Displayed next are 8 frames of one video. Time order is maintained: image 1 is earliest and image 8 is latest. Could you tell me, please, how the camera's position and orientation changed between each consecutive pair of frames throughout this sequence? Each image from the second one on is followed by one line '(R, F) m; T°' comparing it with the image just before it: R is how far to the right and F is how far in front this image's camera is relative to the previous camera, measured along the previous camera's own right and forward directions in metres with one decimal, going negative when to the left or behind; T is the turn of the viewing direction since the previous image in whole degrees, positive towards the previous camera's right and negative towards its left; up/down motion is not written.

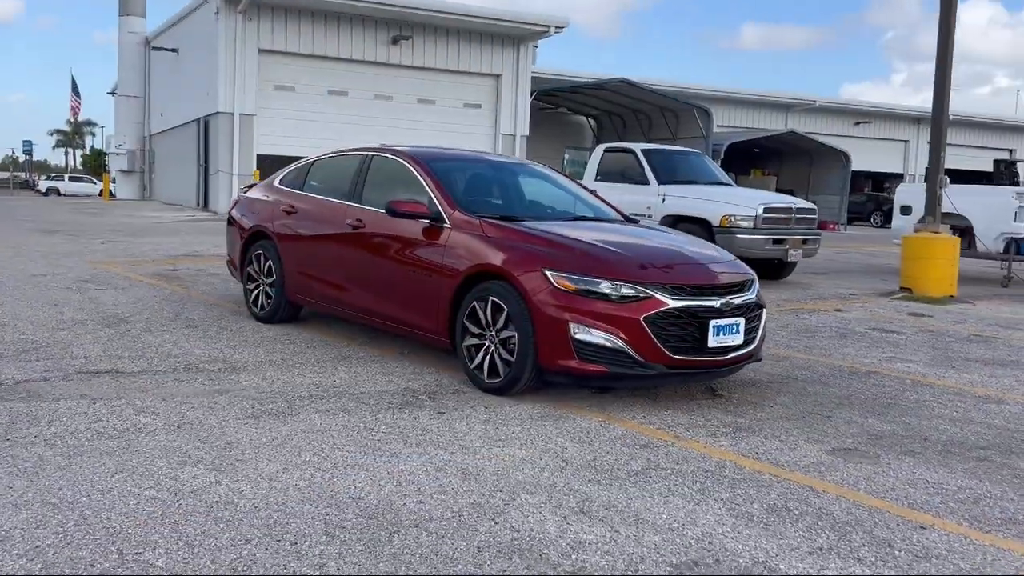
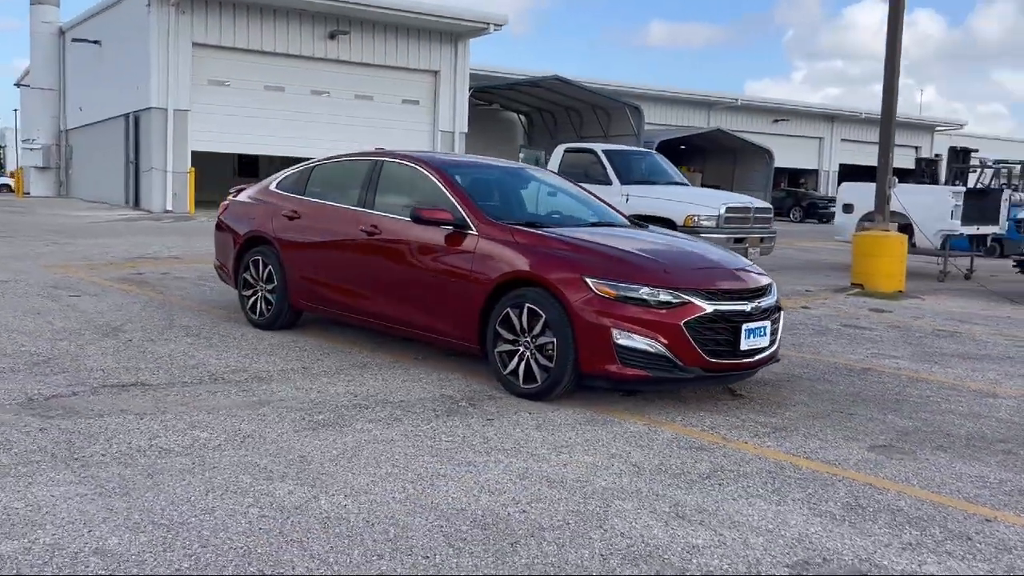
(-0.8, -0.1) m; +5°
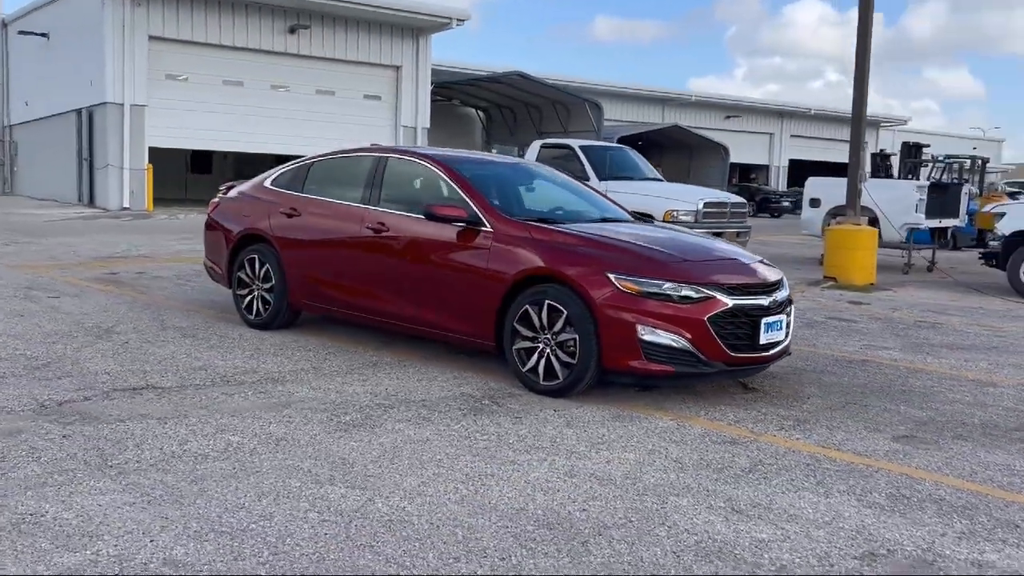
(-0.5, 0.0) m; +3°
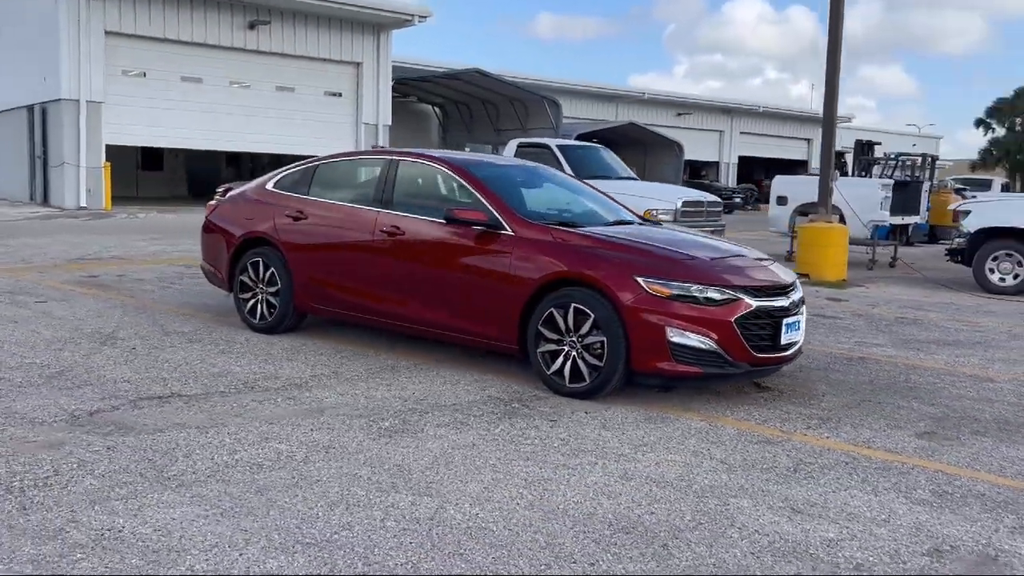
(-0.5, 0.0) m; +3°
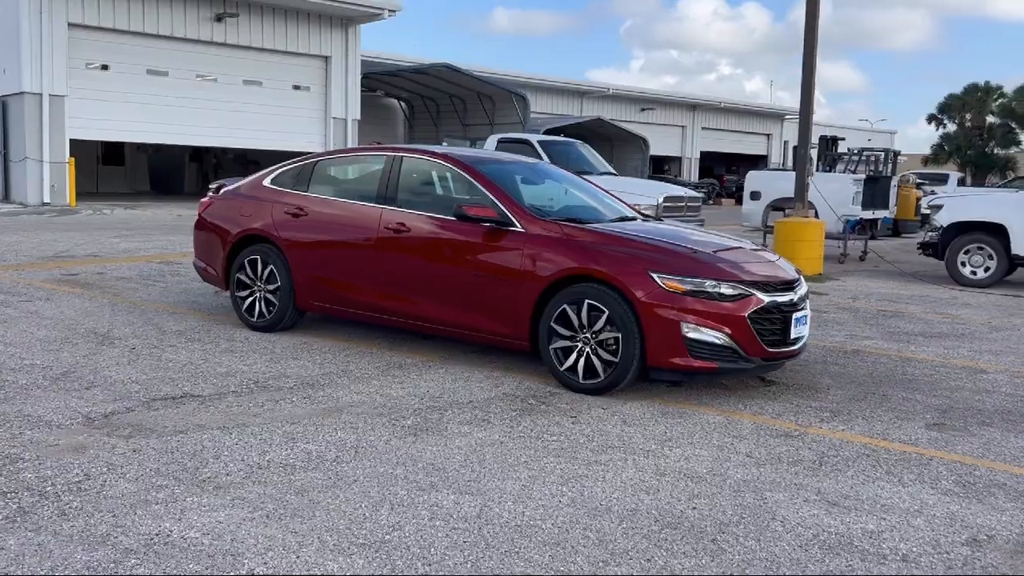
(-0.4, 0.0) m; +3°
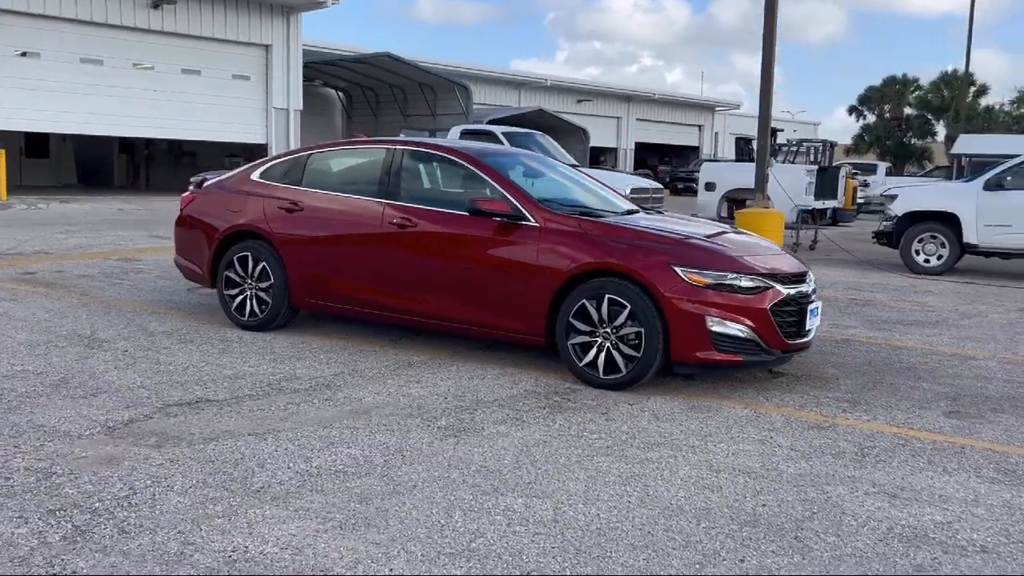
(-0.6, +0.1) m; +4°
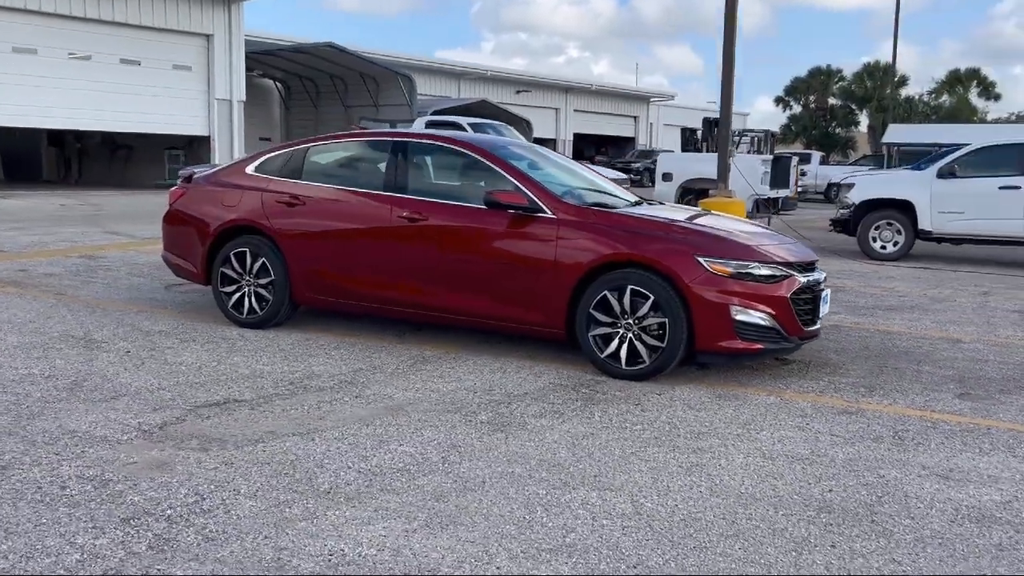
(-0.6, +0.1) m; +4°
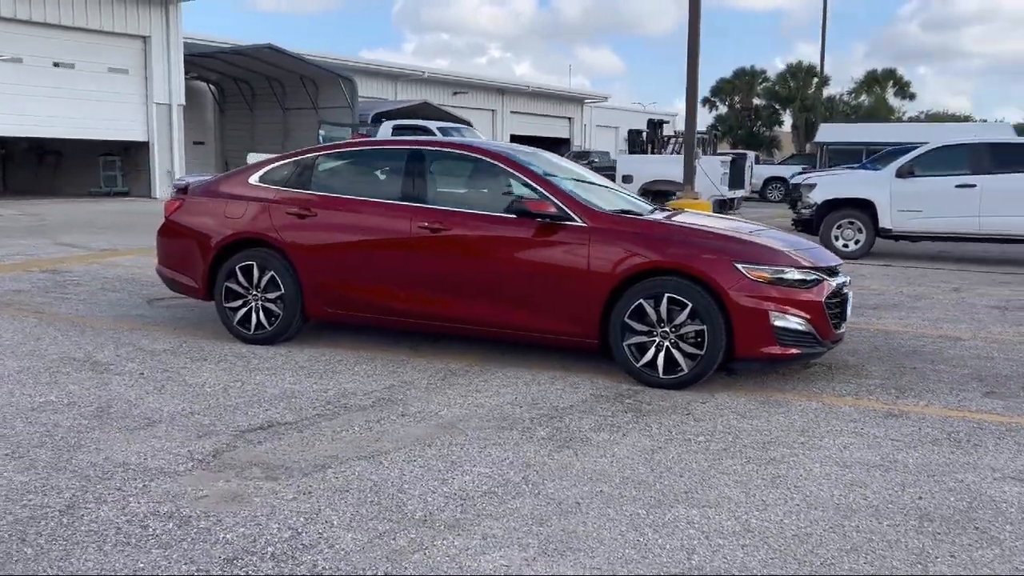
(-0.7, +0.1) m; +4°
